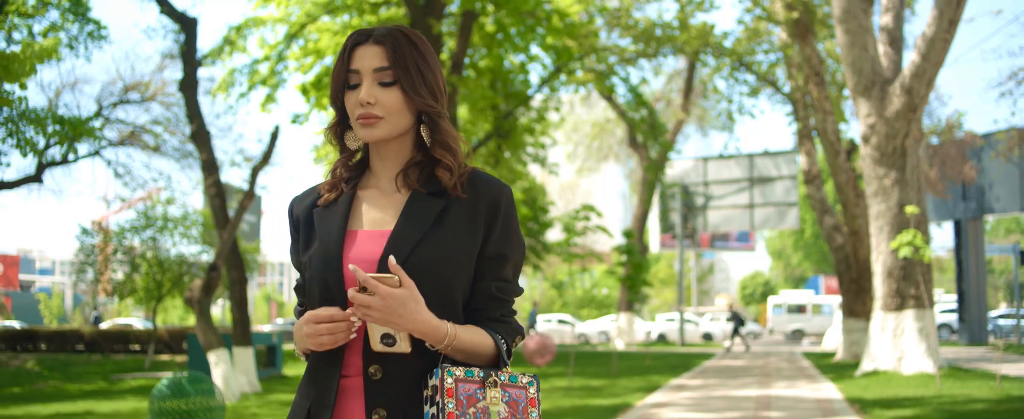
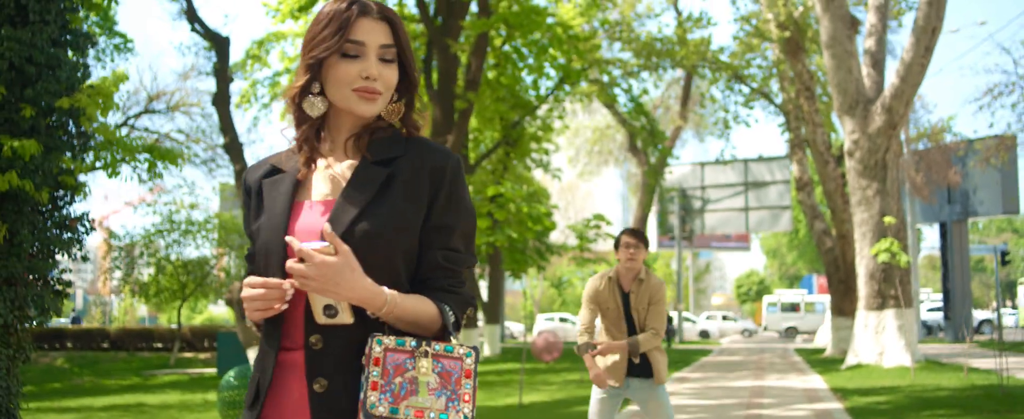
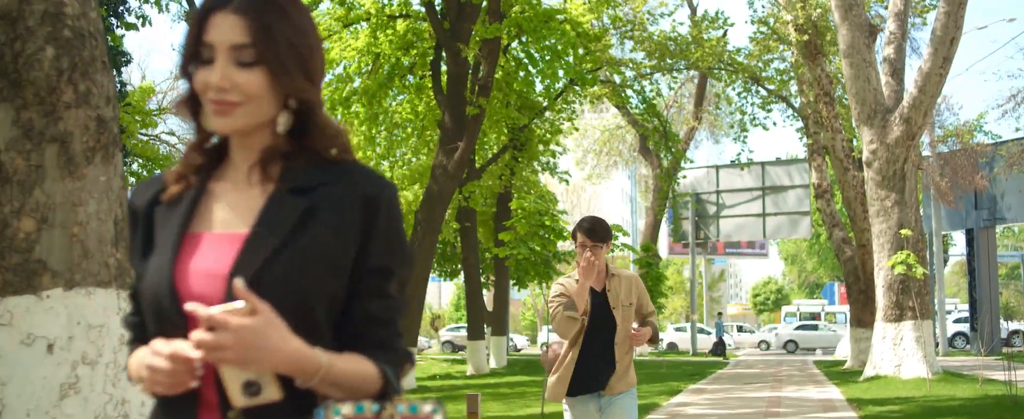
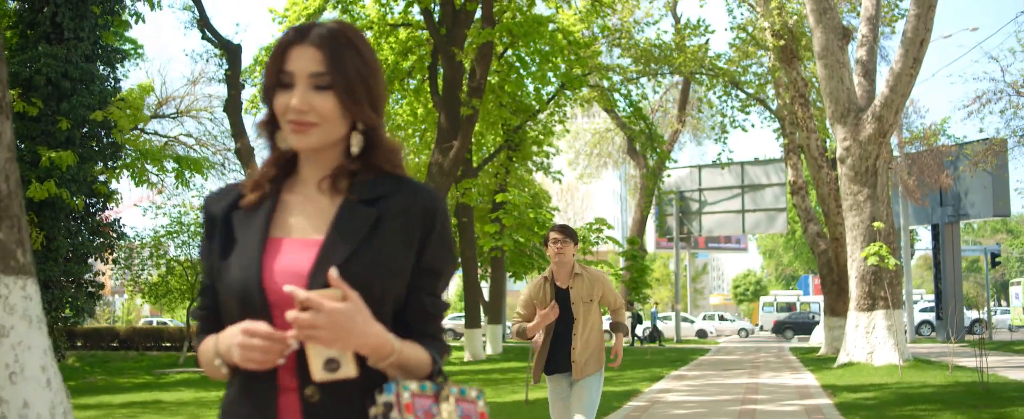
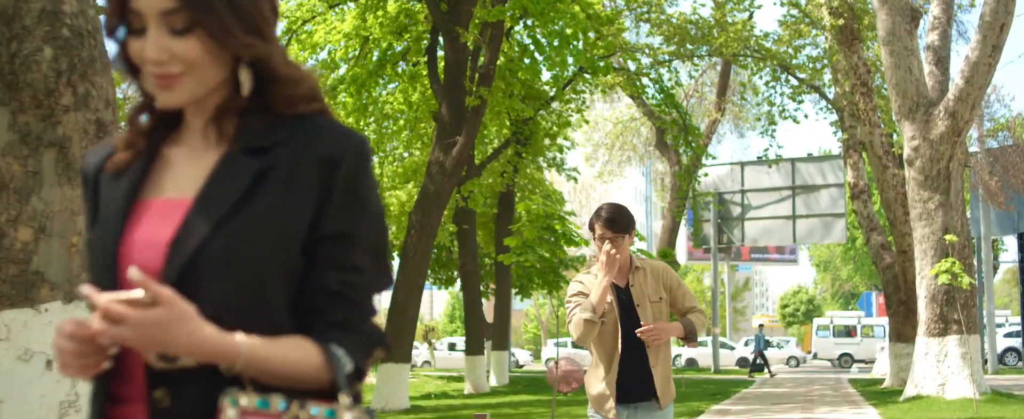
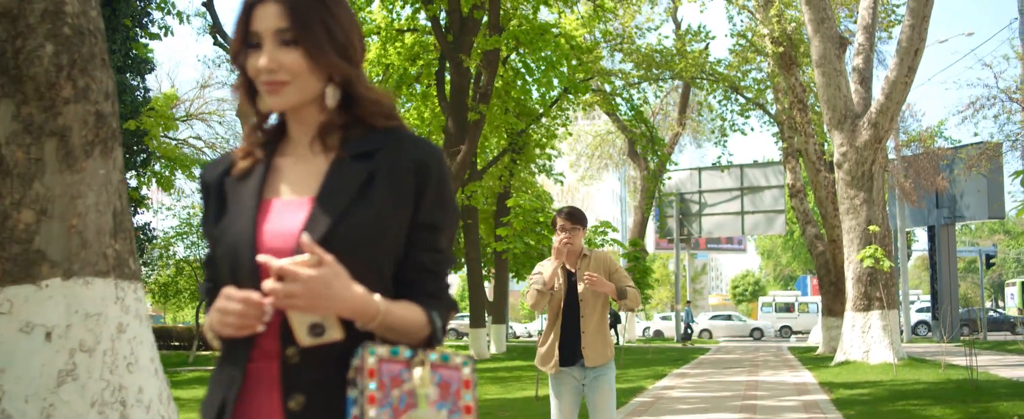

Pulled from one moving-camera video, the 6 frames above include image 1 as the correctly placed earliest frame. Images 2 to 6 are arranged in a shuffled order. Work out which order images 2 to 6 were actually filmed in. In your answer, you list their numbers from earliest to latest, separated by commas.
2, 4, 6, 3, 5
